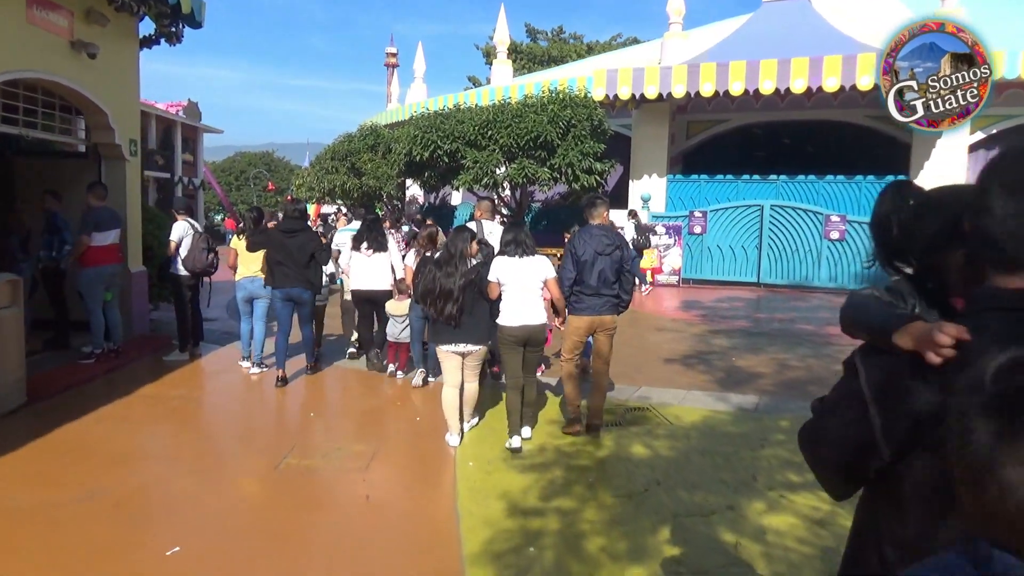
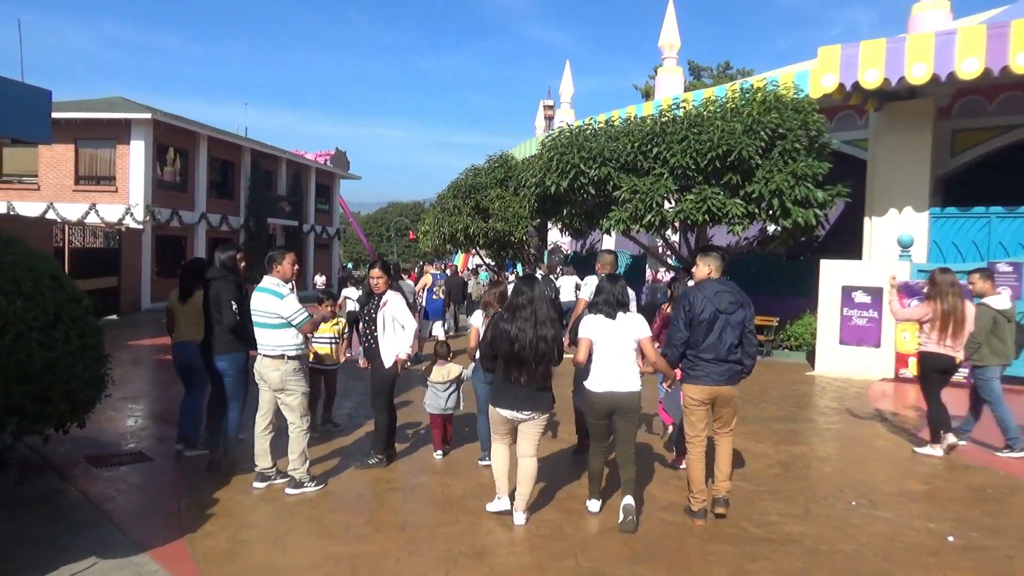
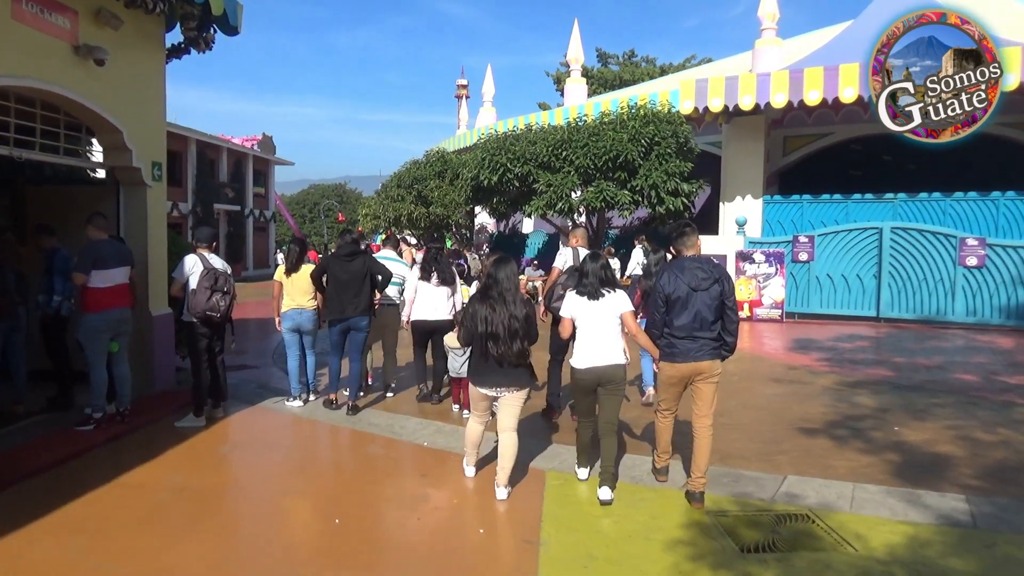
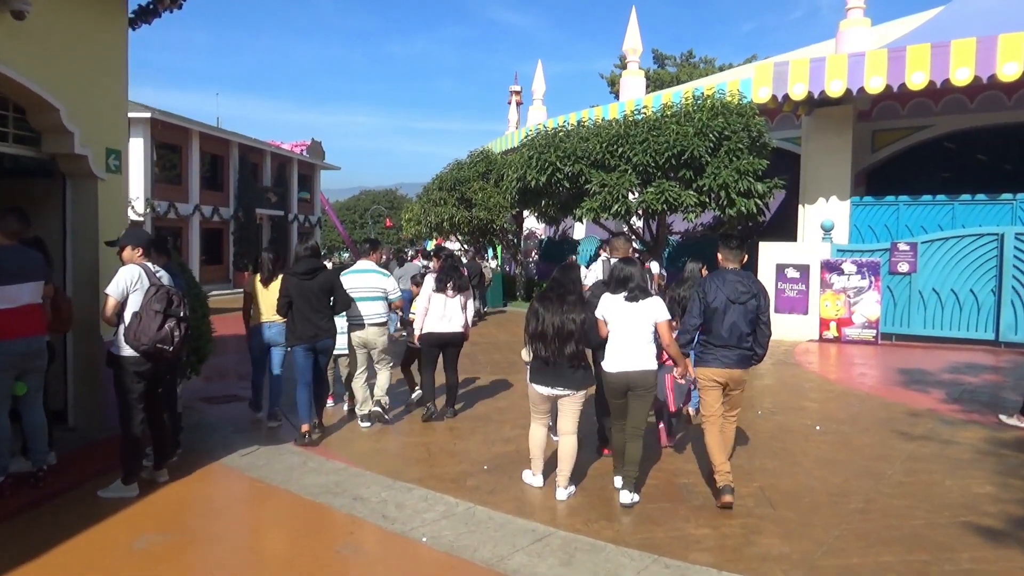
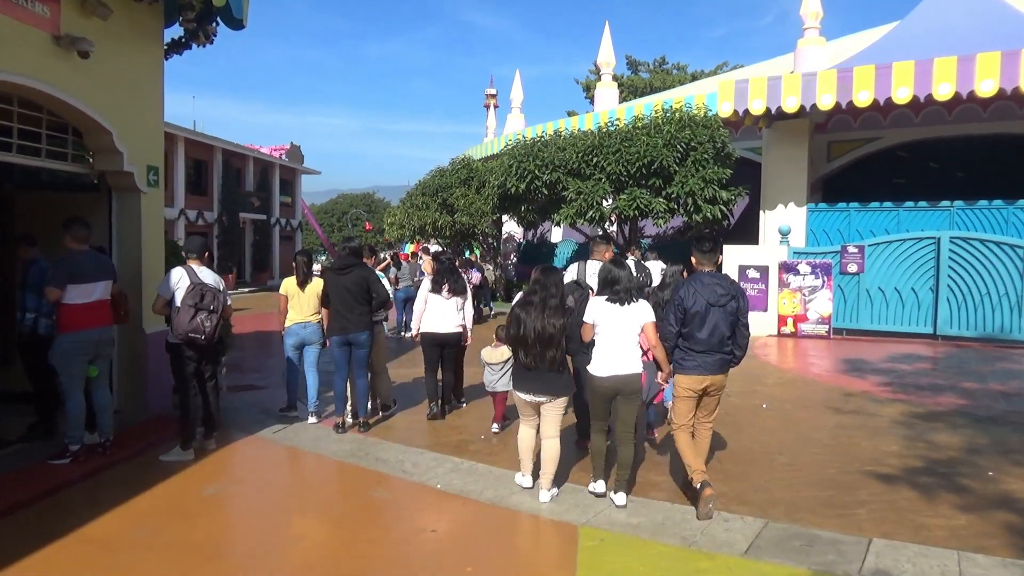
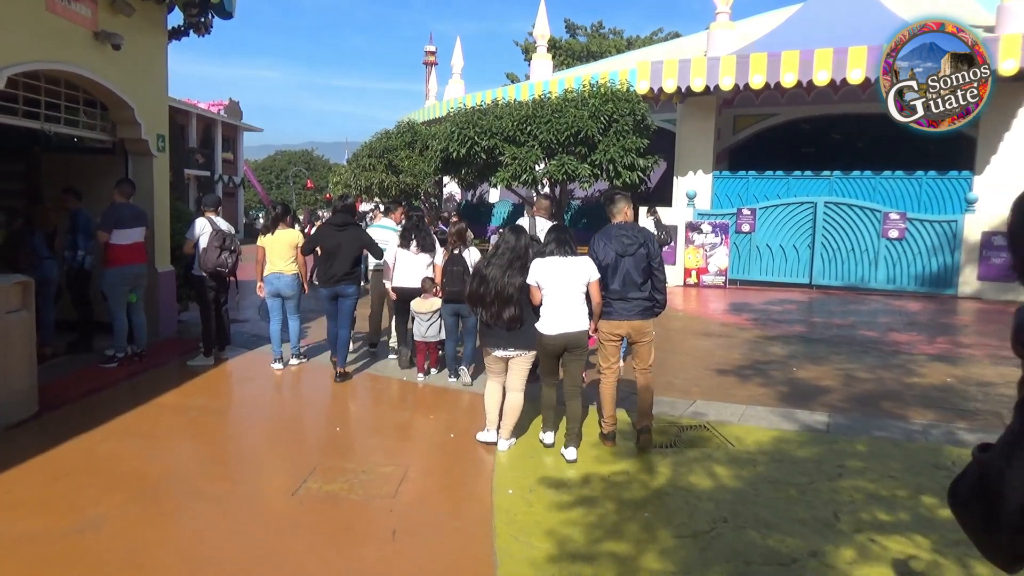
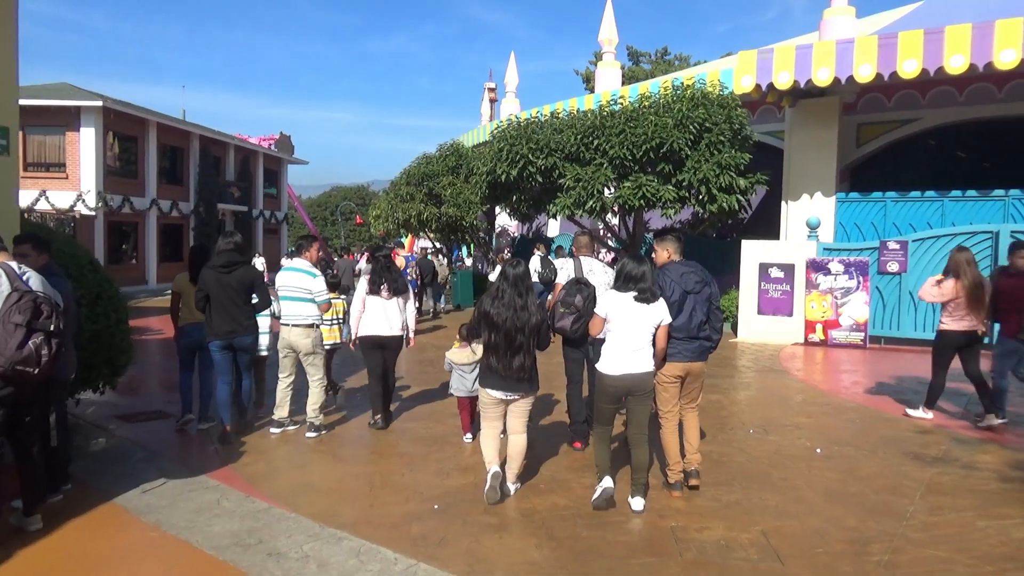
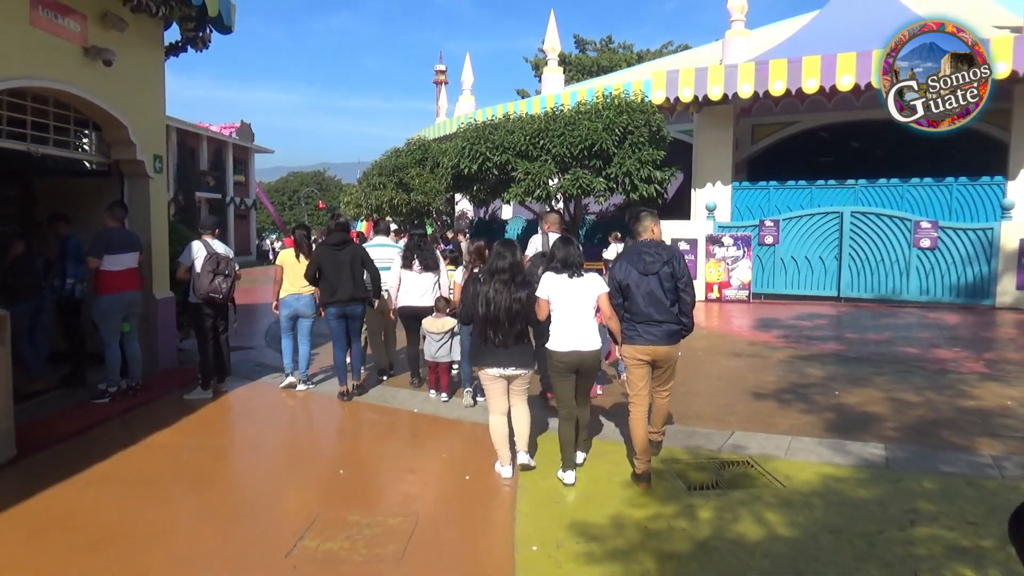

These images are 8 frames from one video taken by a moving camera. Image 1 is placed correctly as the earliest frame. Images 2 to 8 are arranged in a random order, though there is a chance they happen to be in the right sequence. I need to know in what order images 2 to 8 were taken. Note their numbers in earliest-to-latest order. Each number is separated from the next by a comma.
6, 8, 3, 5, 4, 7, 2
